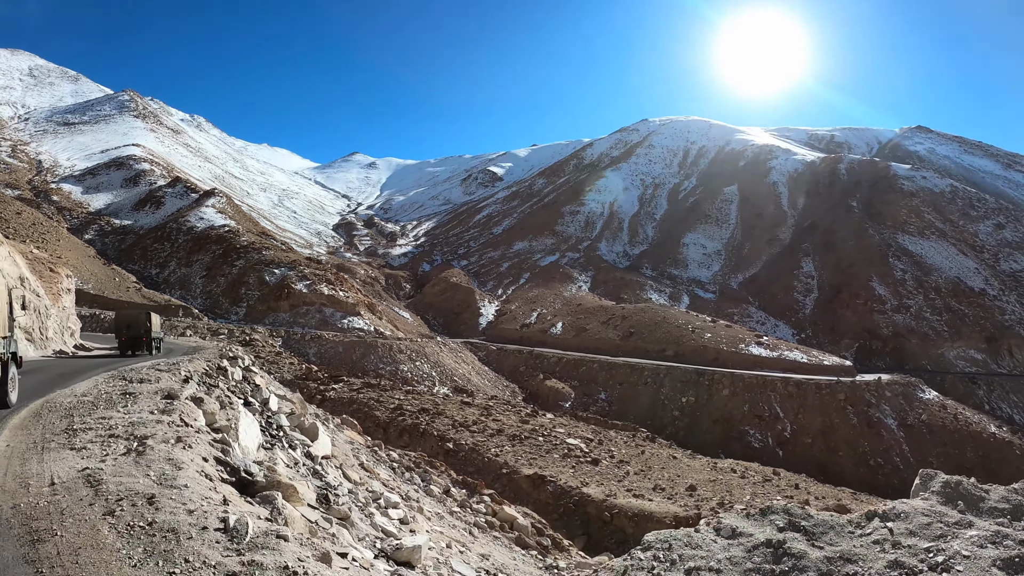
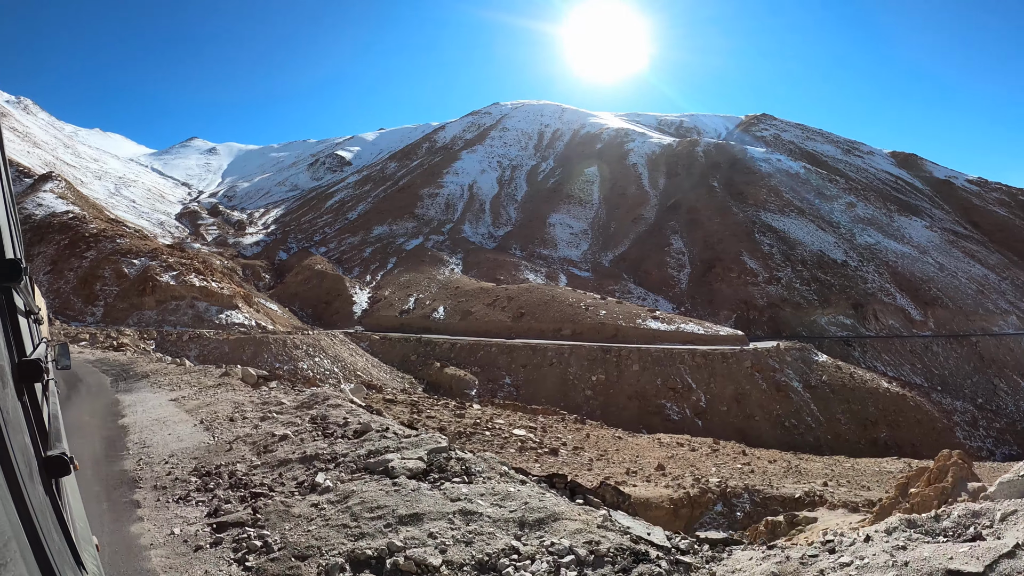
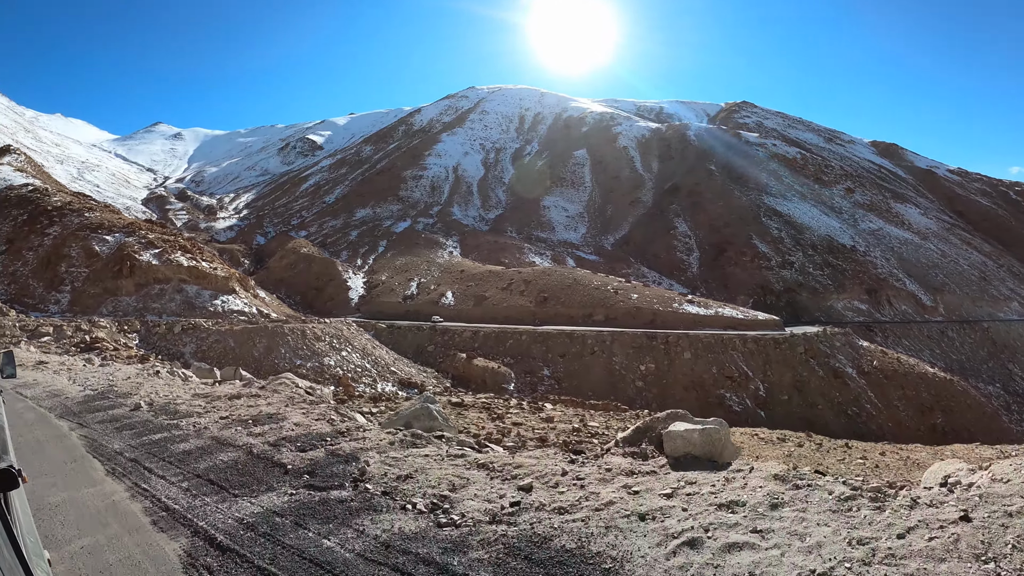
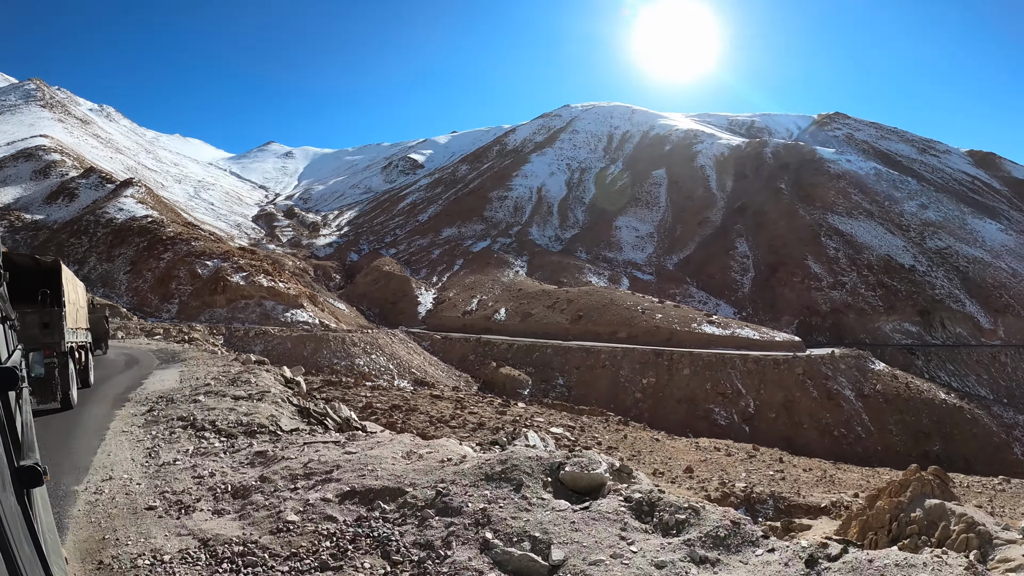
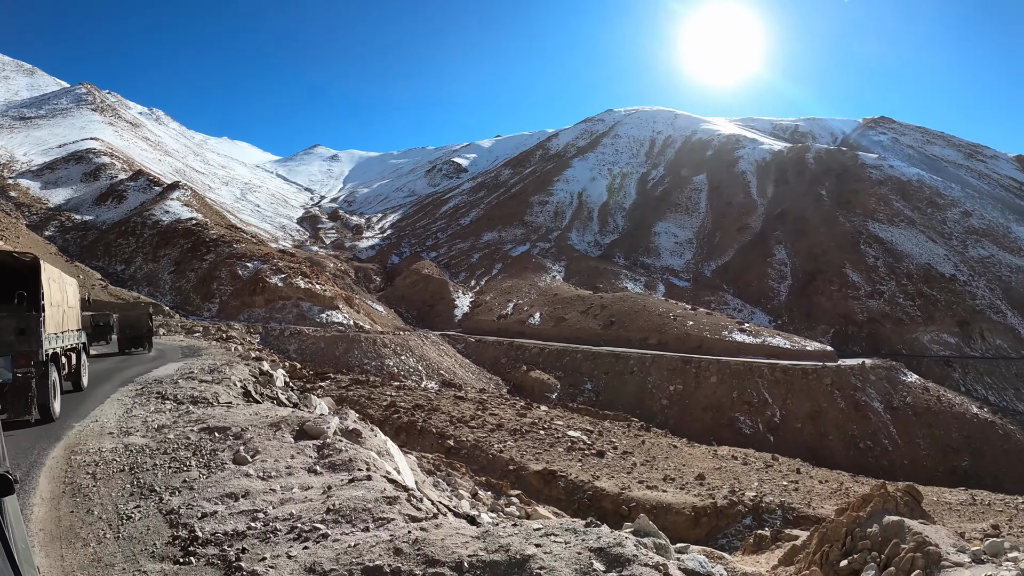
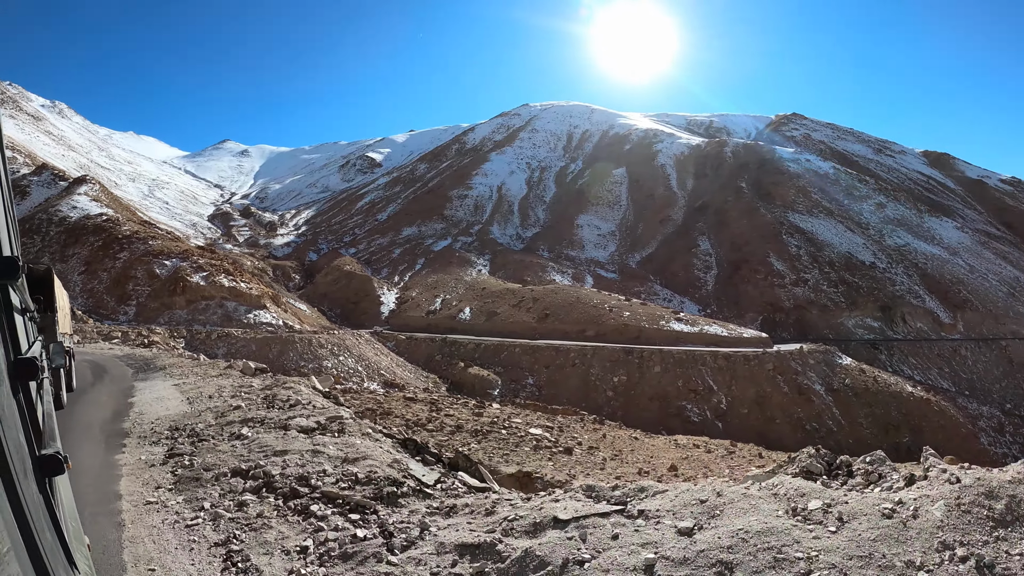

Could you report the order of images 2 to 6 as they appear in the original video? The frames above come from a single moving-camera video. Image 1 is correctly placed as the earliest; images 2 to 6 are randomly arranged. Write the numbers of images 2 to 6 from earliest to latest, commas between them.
5, 4, 6, 2, 3
